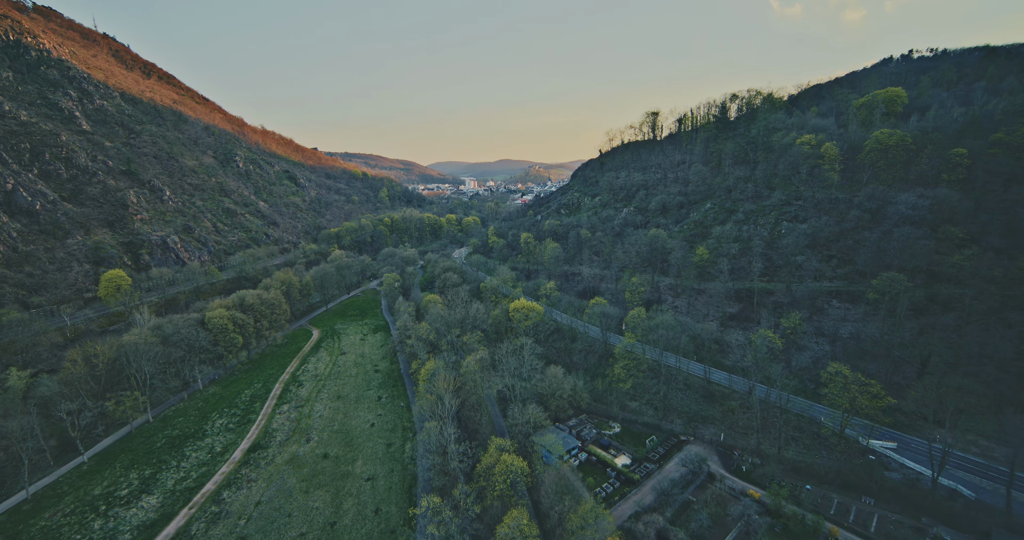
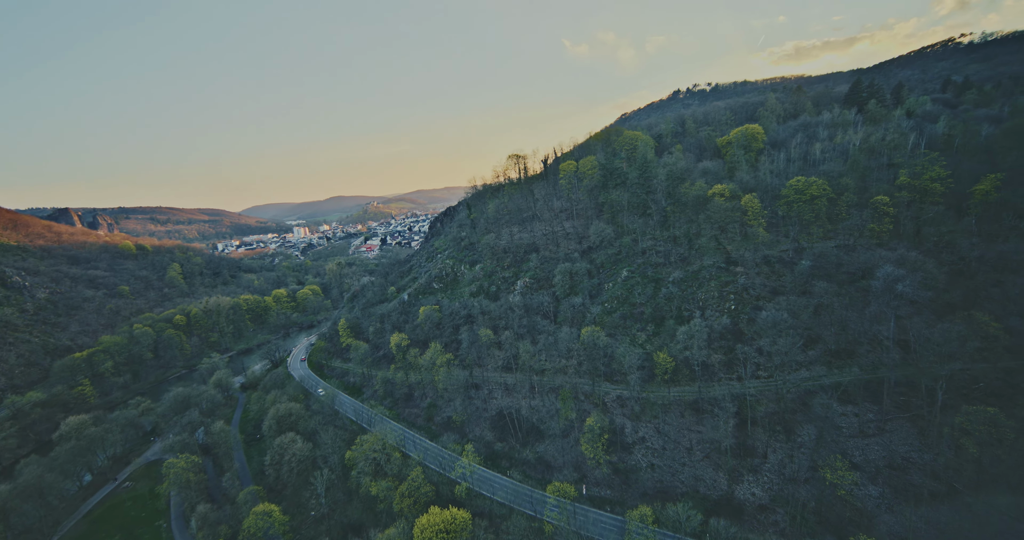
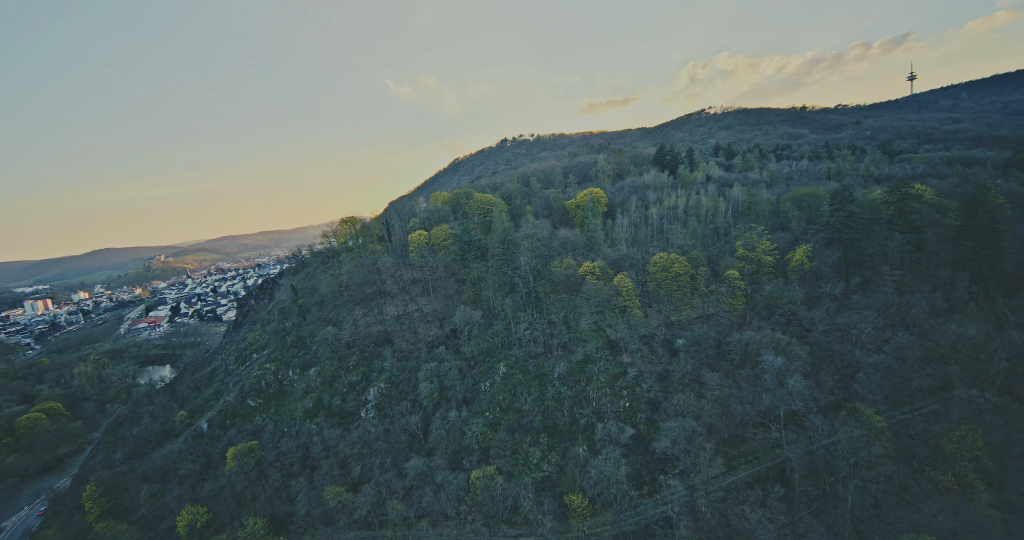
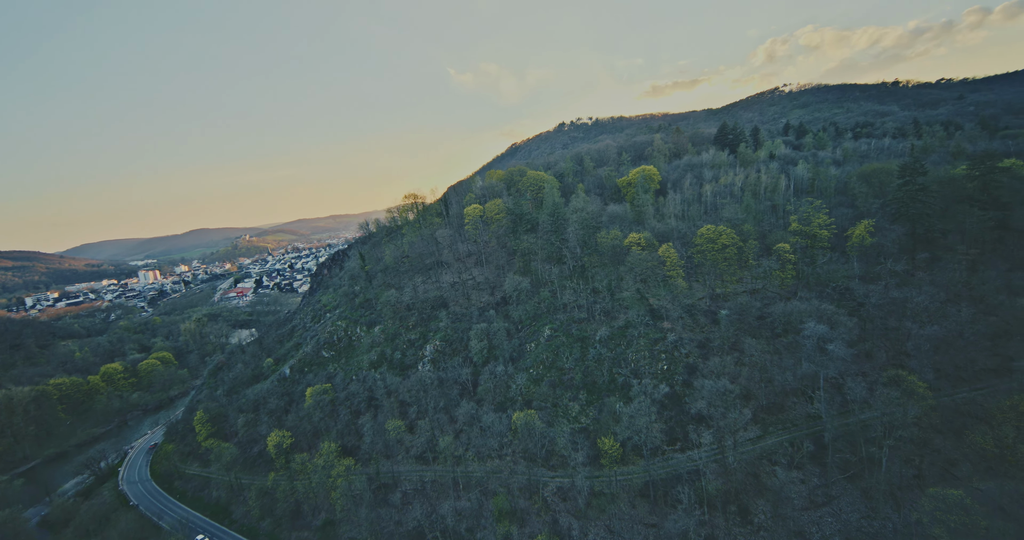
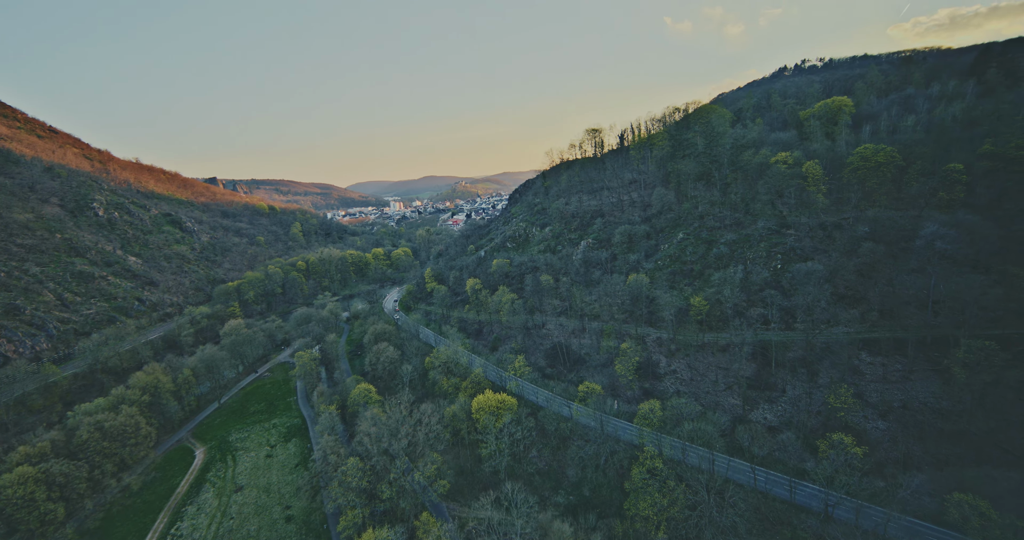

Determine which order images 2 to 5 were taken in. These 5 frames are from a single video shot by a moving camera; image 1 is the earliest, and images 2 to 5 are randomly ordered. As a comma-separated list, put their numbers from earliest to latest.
5, 2, 4, 3
